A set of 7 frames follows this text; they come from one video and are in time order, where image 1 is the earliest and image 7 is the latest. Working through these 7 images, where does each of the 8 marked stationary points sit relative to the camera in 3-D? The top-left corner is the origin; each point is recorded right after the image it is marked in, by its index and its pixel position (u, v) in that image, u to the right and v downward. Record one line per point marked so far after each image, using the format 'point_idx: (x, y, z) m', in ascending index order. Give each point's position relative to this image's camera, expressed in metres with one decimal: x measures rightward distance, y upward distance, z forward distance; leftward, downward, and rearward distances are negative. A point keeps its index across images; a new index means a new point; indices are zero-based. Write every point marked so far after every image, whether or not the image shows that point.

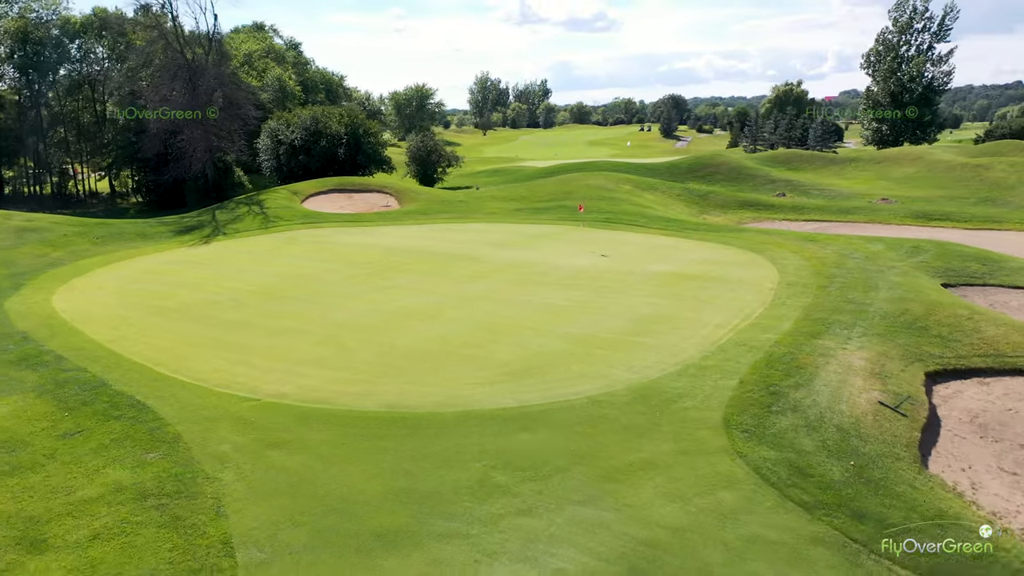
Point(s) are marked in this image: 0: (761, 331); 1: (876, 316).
0: (+4.4, -0.8, +14.2) m
1: (+6.6, -0.5, +15.0) m
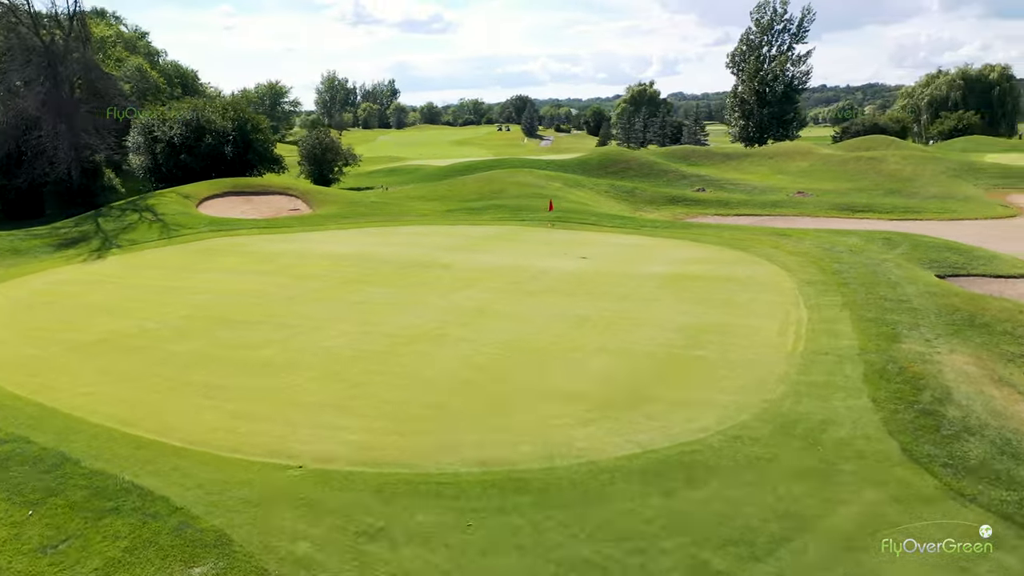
0: (+5.0, -0.8, +12.7) m
1: (+7.1, -0.4, +13.9) m
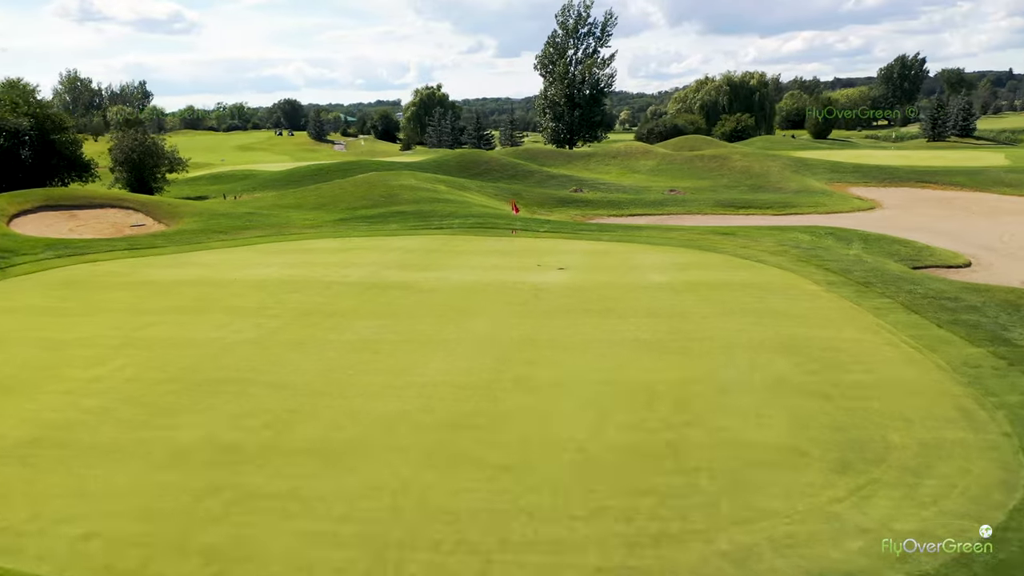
0: (+6.1, -0.8, +11.3) m
1: (+7.7, -0.4, +13.0) m
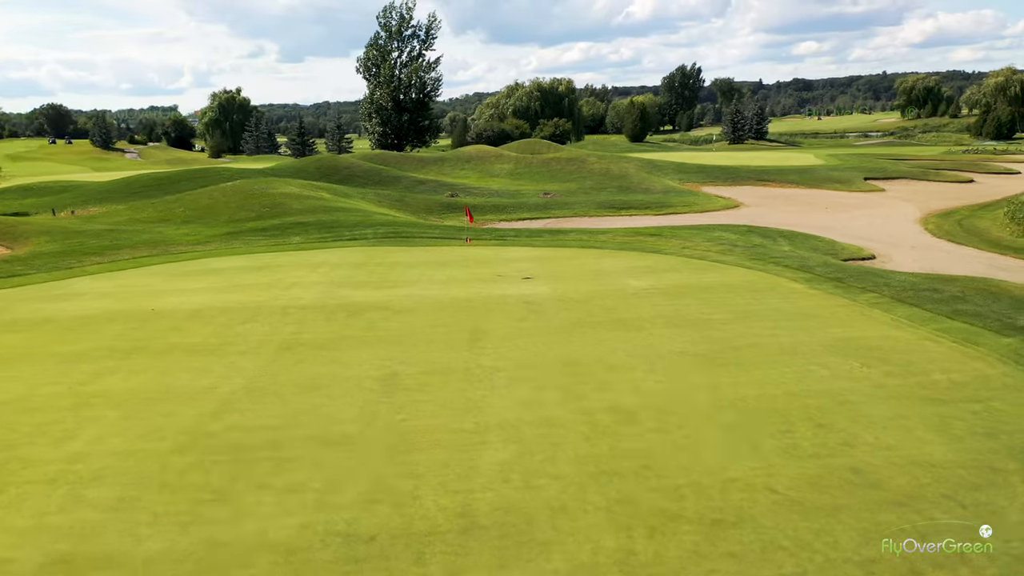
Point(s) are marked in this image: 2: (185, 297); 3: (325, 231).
0: (+6.6, -0.7, +11.4) m
1: (+7.7, -0.2, +13.4) m
2: (-5.3, -0.2, +13.4) m
3: (-4.4, +1.4, +19.8) m
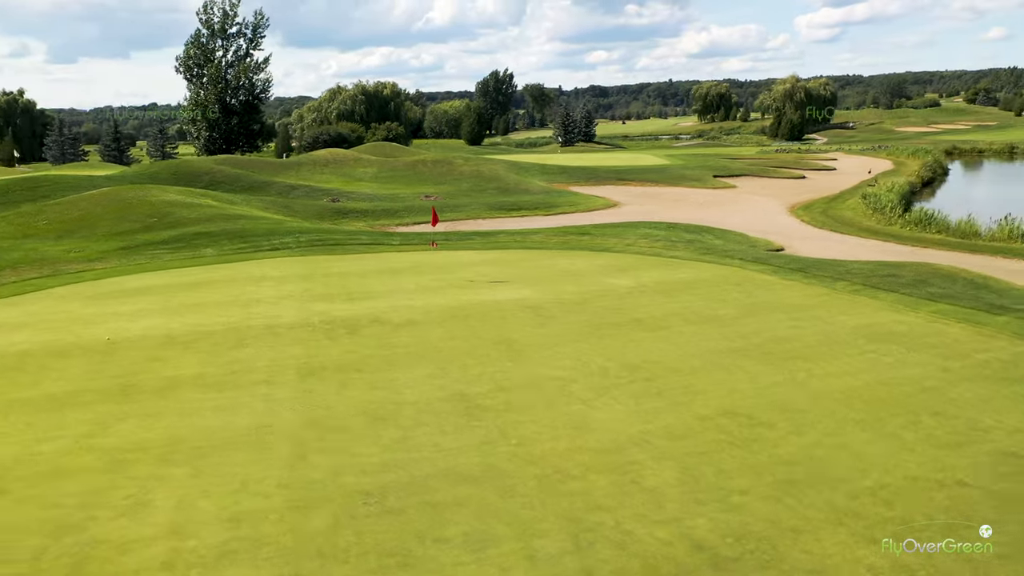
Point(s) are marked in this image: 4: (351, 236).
0: (+6.9, -0.4, +12.0) m
1: (+7.4, +0.1, +14.3) m
2: (-5.2, -0.5, +11.4) m
3: (-5.9, +1.0, +17.7) m
4: (-3.7, +1.2, +19.3) m
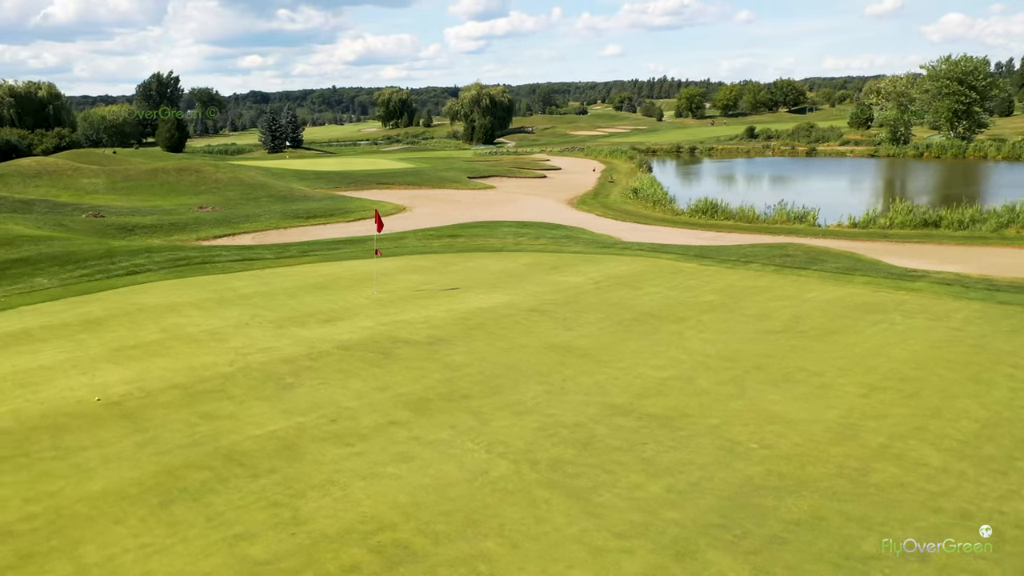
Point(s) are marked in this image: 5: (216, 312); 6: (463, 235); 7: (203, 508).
0: (+6.5, +0.1, +13.8) m
1: (+6.1, +0.6, +16.0) m
2: (-4.3, -0.9, +8.5) m
3: (-7.5, +0.4, +14.2) m
4: (-6.1, +0.7, +16.4) m
5: (-4.1, -0.3, +11.4) m
6: (-1.1, +1.2, +19.1) m
7: (-2.3, -1.6, +5.6) m
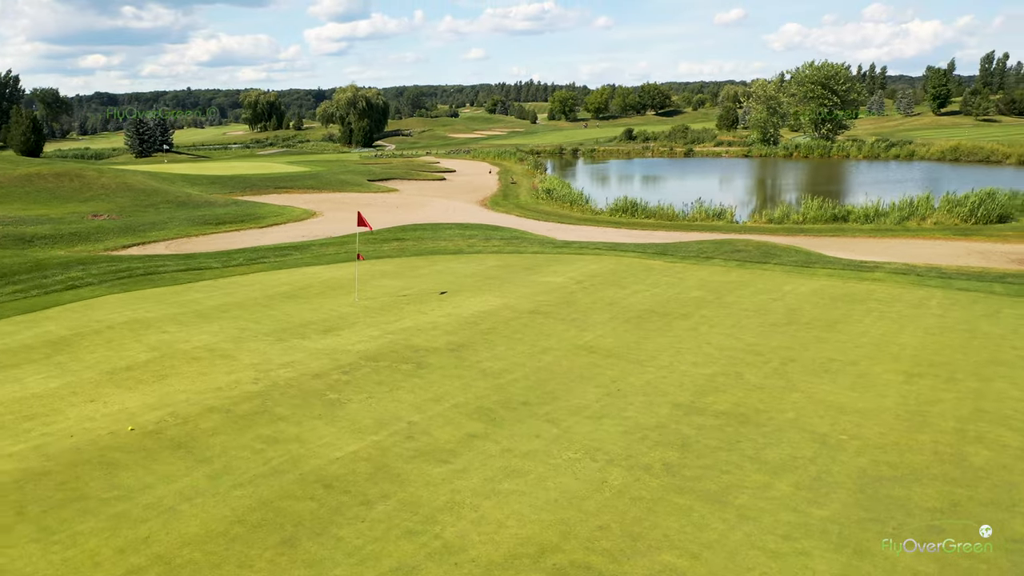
0: (+6.1, +0.2, +14.4) m
1: (+5.4, +0.7, +16.6) m
2: (-3.7, -1.1, +7.6) m
3: (-7.8, +0.1, +12.6) m
4: (-6.8, +0.5, +15.1) m
5: (-4.0, -0.5, +10.5) m
6: (-2.3, +1.1, +18.5) m
7: (-1.2, -1.6, +5.0) m
